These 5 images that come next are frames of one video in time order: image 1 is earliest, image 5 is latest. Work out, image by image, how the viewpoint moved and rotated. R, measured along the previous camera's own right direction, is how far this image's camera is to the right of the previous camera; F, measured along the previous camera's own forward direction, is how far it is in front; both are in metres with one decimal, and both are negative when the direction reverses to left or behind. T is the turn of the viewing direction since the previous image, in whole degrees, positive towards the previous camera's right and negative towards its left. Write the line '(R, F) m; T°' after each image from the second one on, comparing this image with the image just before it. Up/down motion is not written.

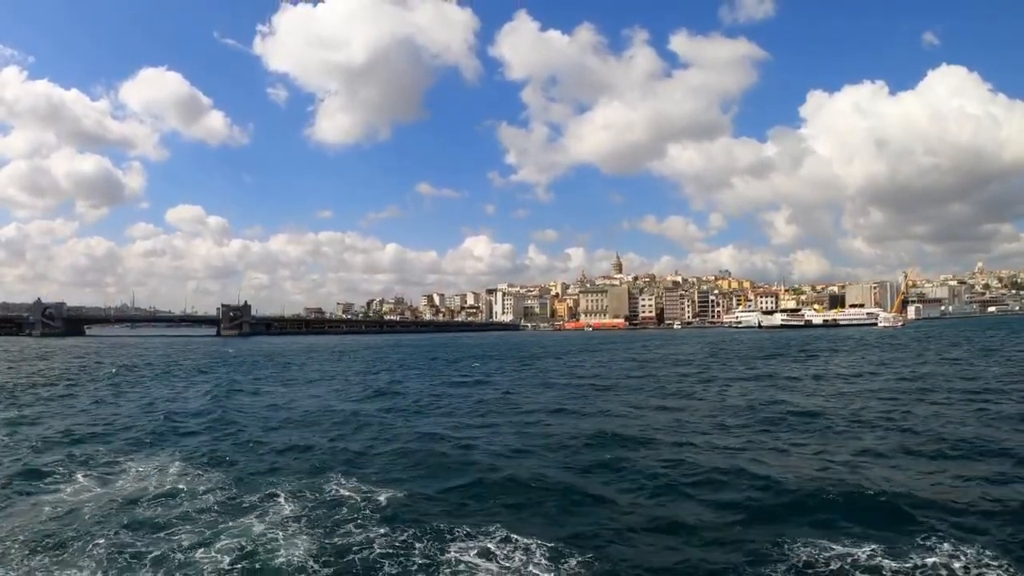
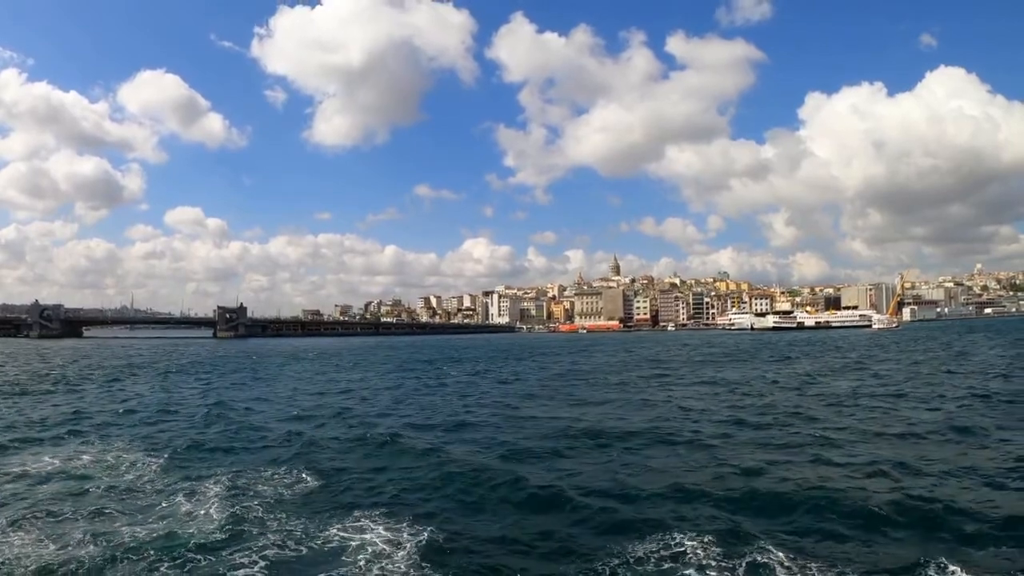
(+1.4, -0.3) m; 0°
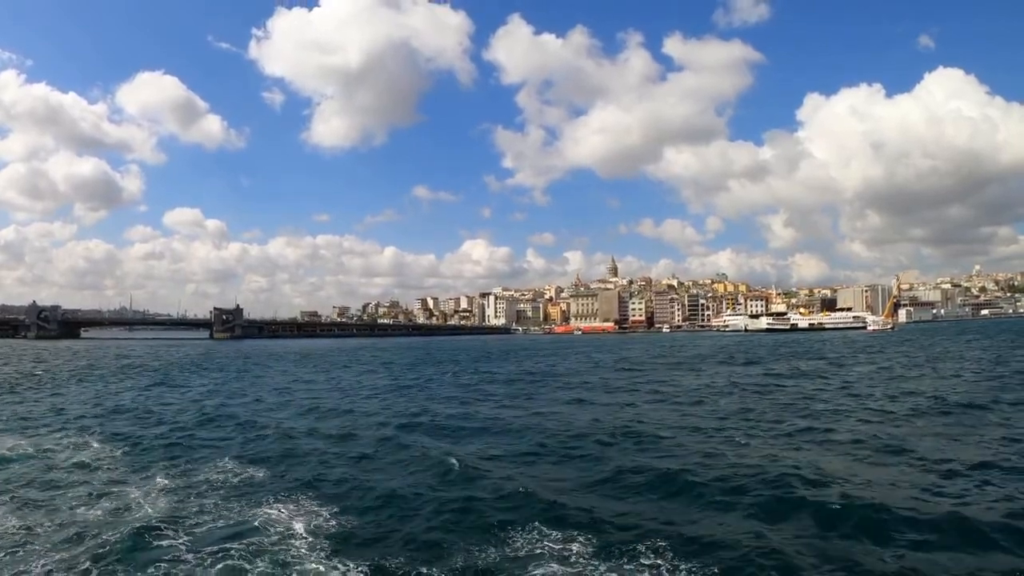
(+1.2, -0.1) m; 0°
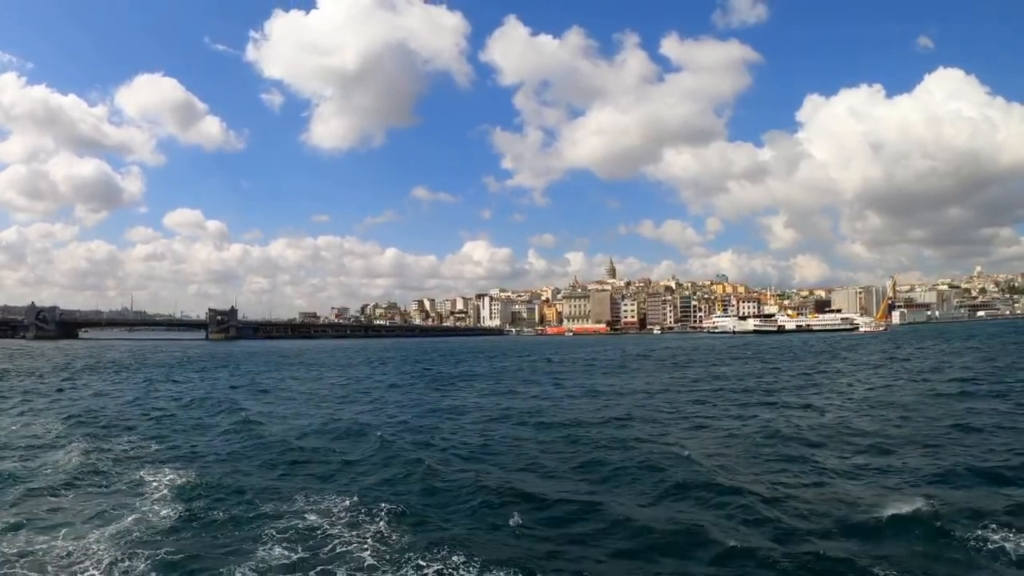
(+2.6, -0.8) m; 0°
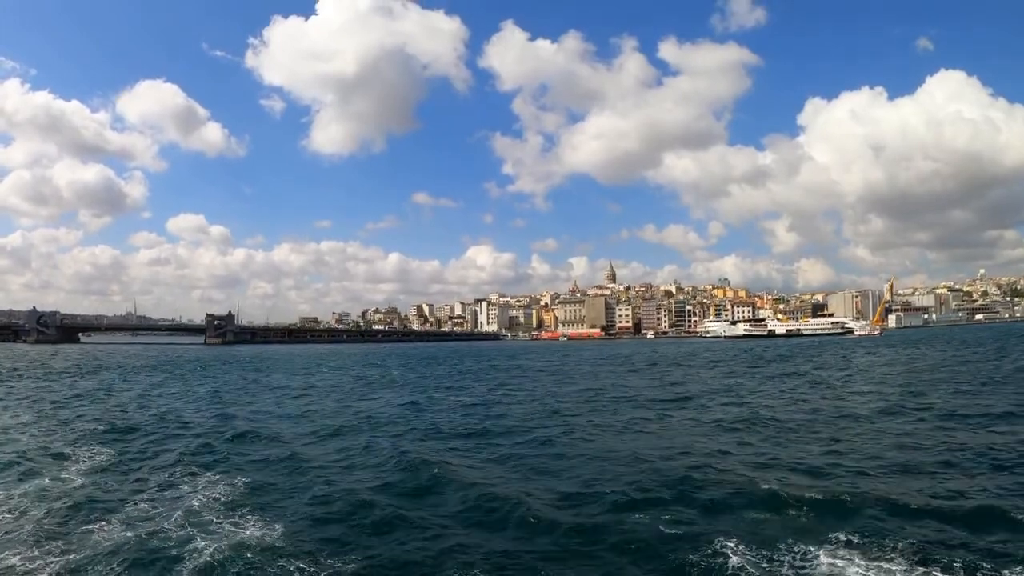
(+2.4, -1.0) m; 0°
